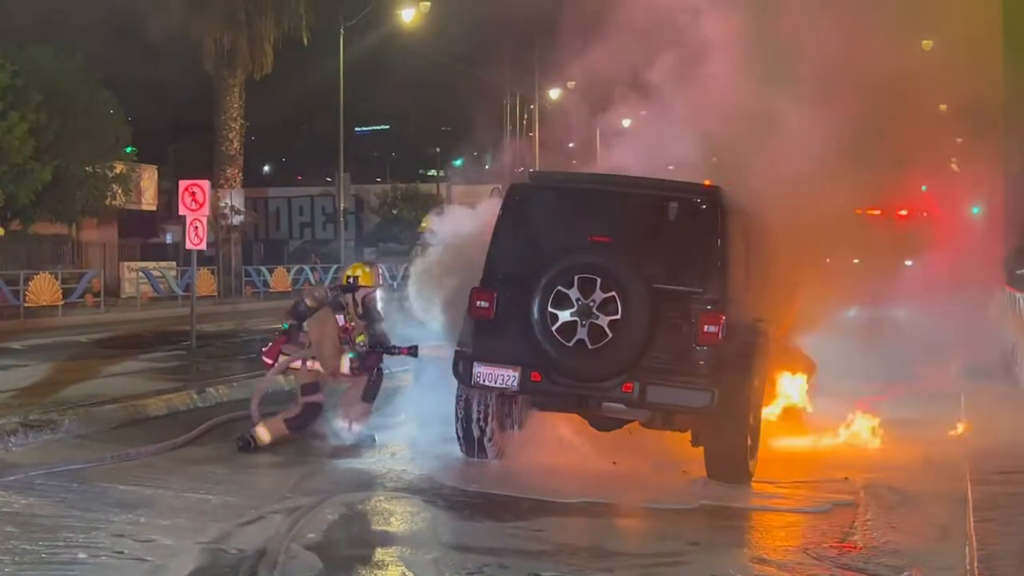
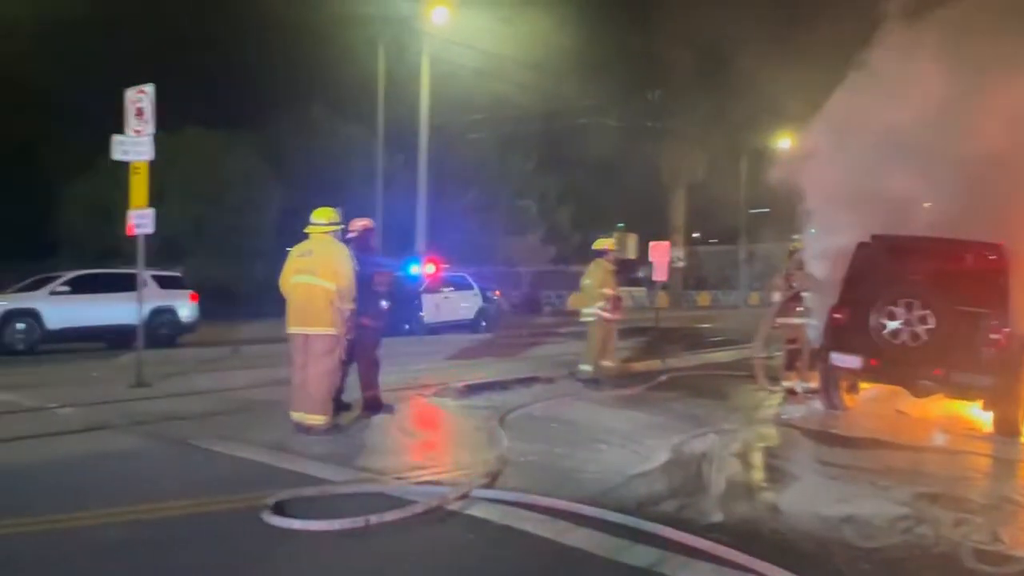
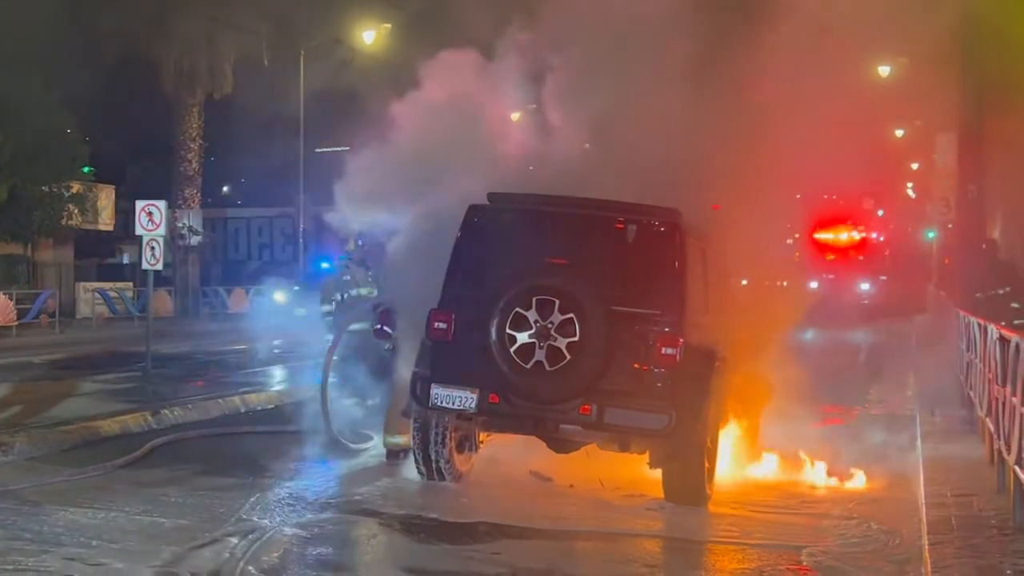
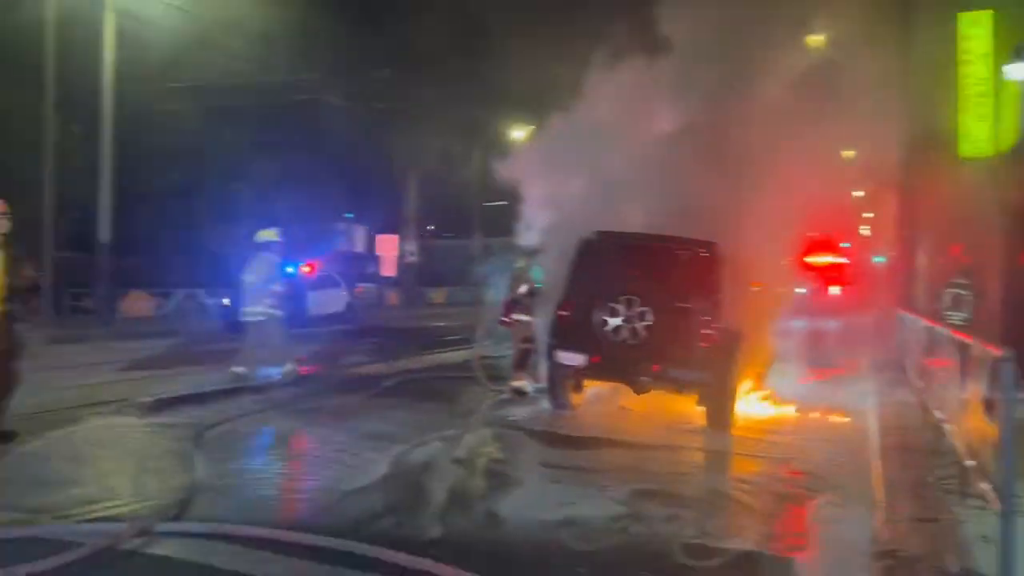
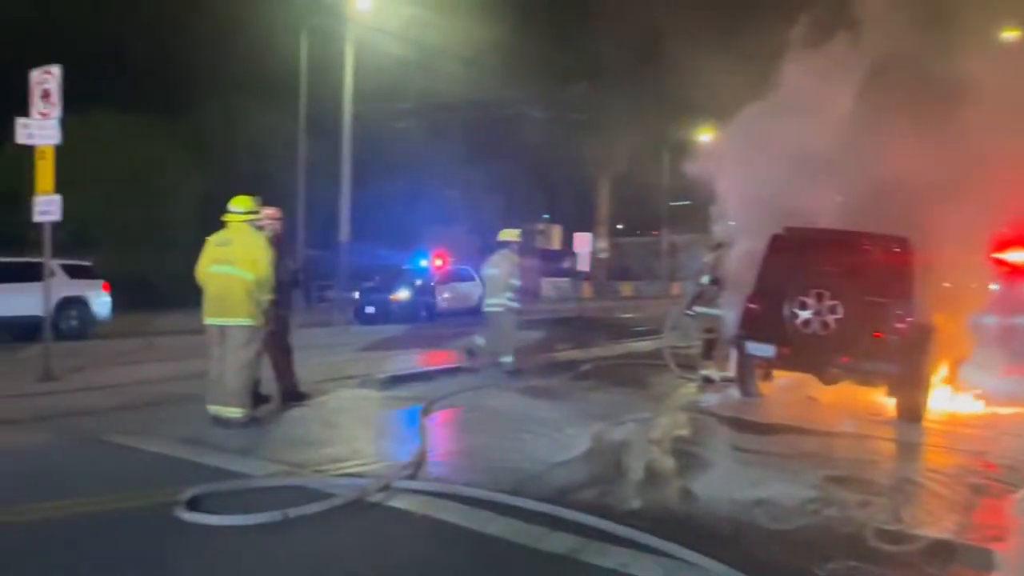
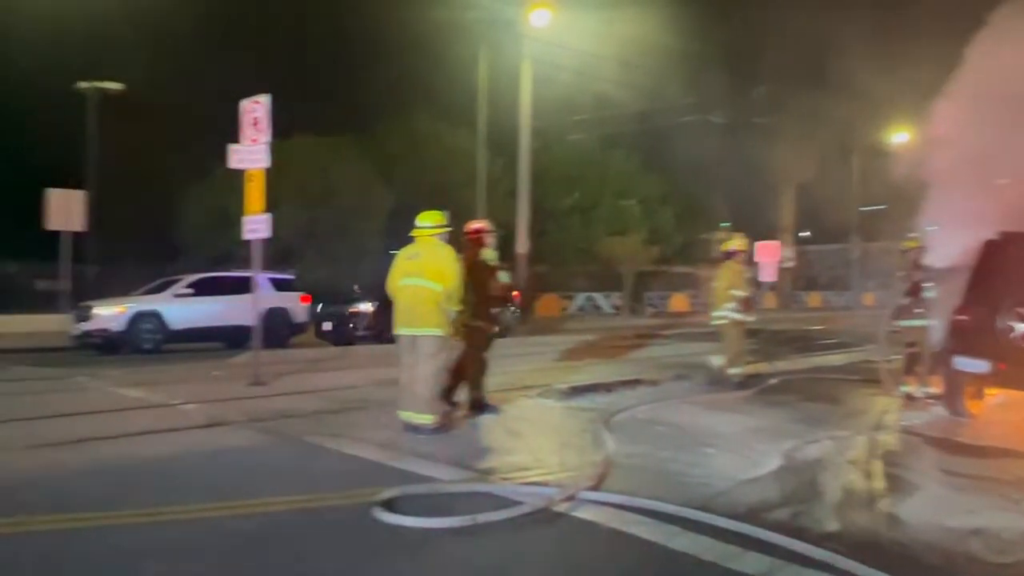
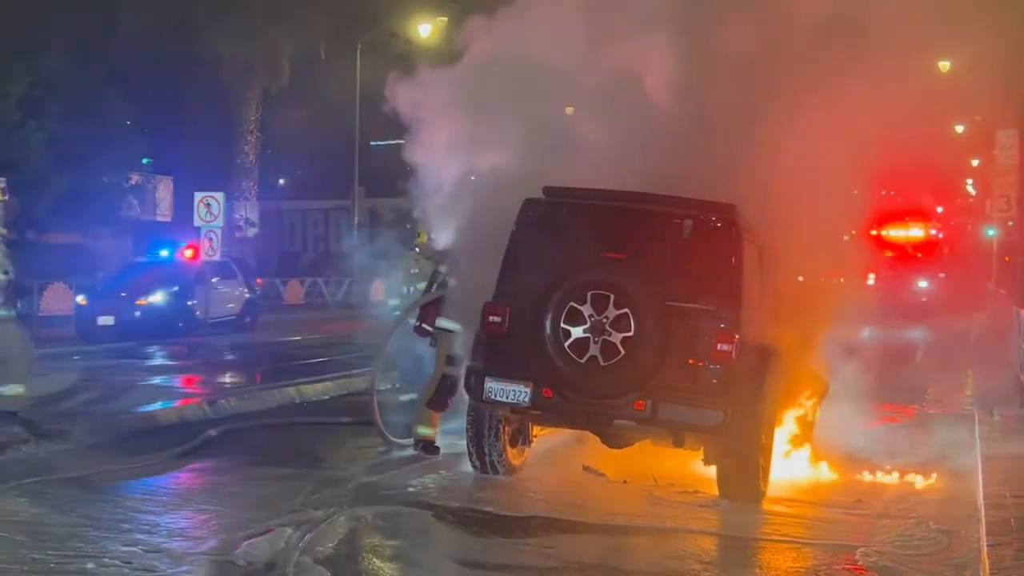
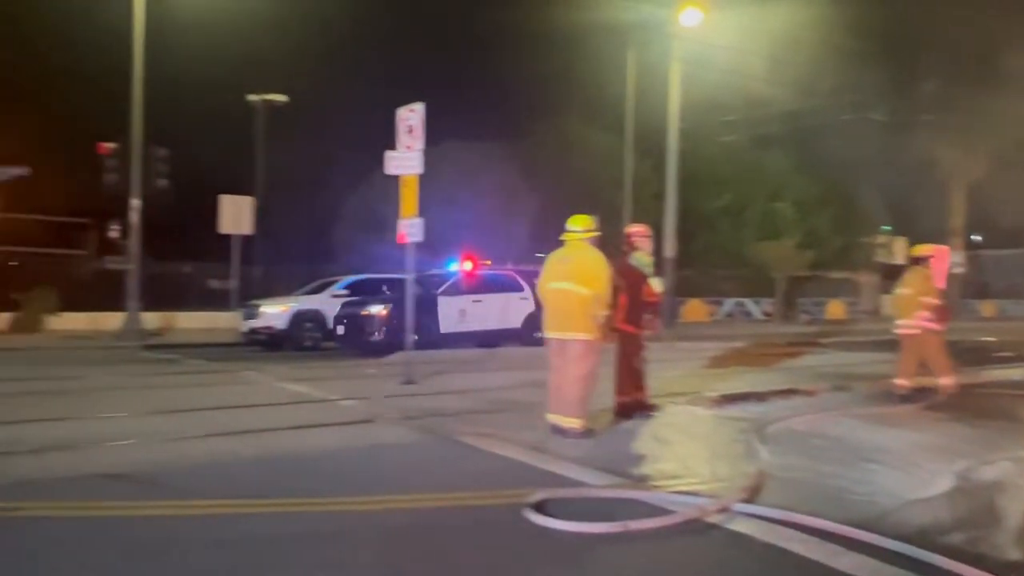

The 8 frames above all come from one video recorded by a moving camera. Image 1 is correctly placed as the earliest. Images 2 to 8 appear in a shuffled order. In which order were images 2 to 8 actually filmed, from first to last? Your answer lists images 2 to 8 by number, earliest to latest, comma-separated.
3, 7, 4, 5, 2, 6, 8
